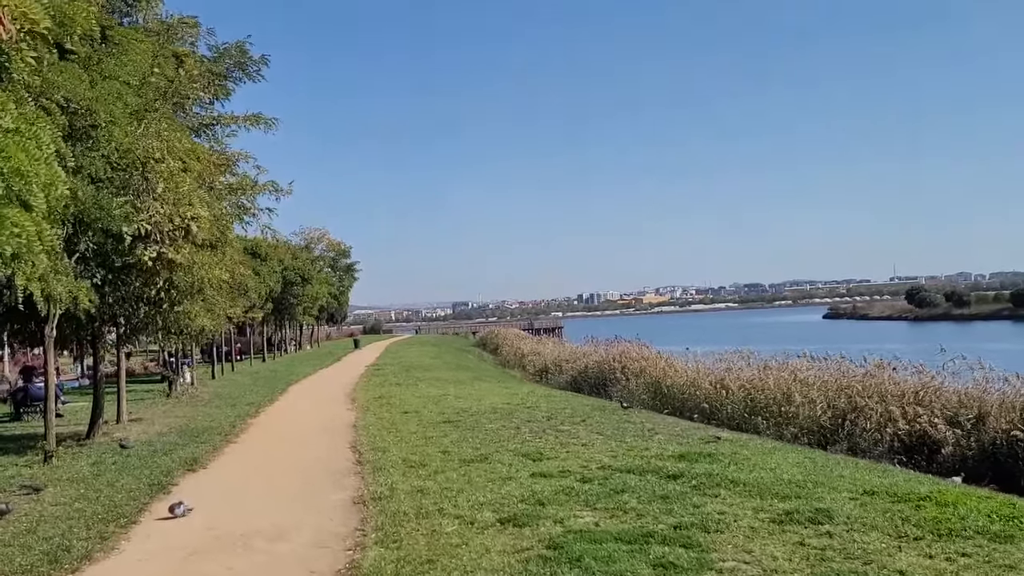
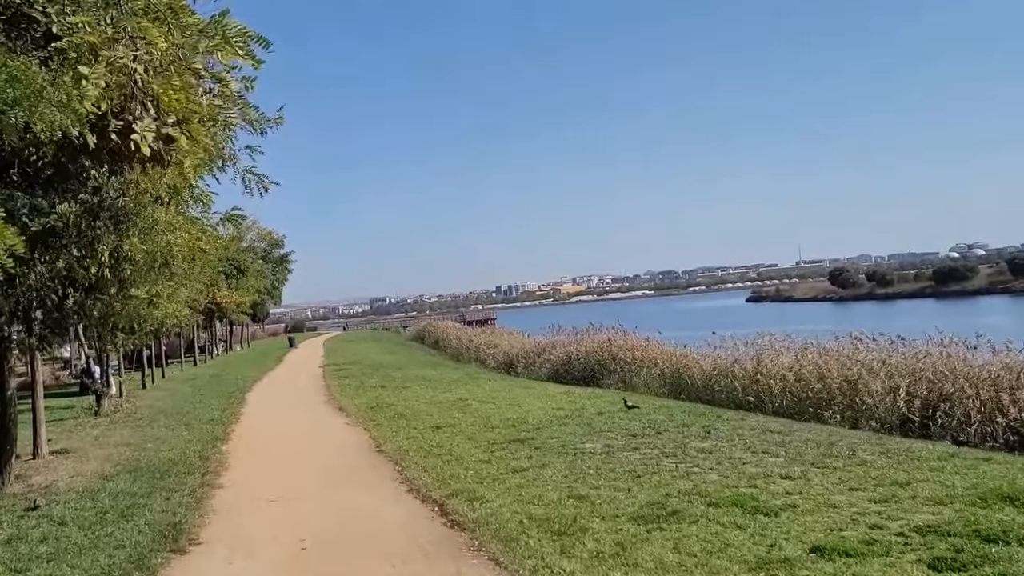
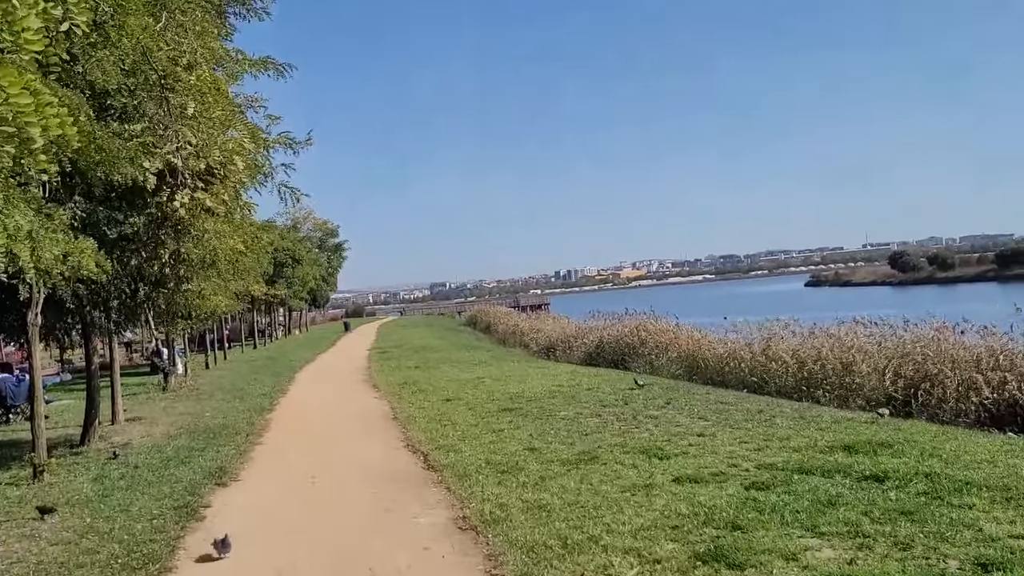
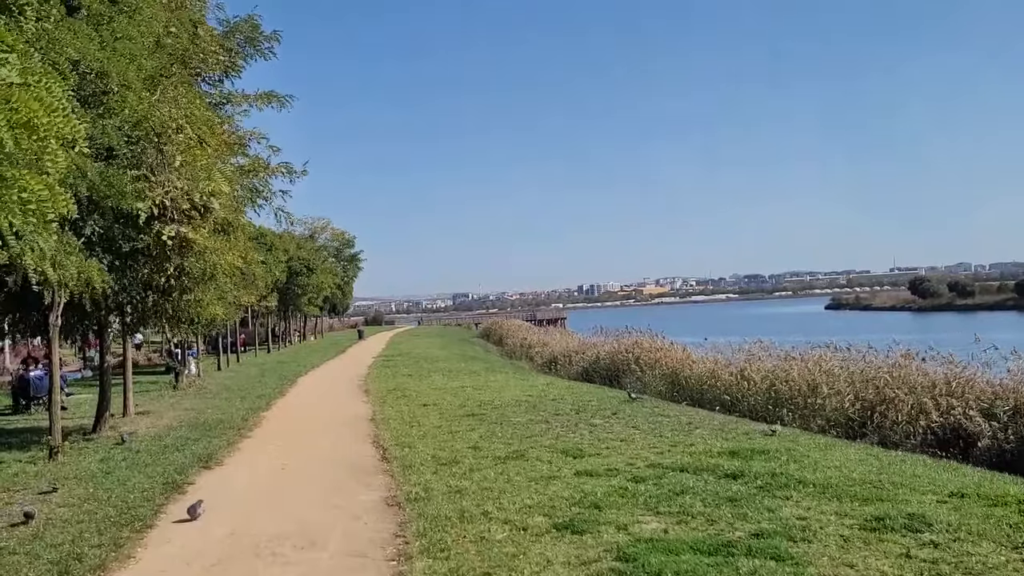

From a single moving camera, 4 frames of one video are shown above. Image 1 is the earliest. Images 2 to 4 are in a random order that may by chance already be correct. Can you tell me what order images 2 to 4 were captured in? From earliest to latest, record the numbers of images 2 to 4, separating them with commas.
4, 3, 2
